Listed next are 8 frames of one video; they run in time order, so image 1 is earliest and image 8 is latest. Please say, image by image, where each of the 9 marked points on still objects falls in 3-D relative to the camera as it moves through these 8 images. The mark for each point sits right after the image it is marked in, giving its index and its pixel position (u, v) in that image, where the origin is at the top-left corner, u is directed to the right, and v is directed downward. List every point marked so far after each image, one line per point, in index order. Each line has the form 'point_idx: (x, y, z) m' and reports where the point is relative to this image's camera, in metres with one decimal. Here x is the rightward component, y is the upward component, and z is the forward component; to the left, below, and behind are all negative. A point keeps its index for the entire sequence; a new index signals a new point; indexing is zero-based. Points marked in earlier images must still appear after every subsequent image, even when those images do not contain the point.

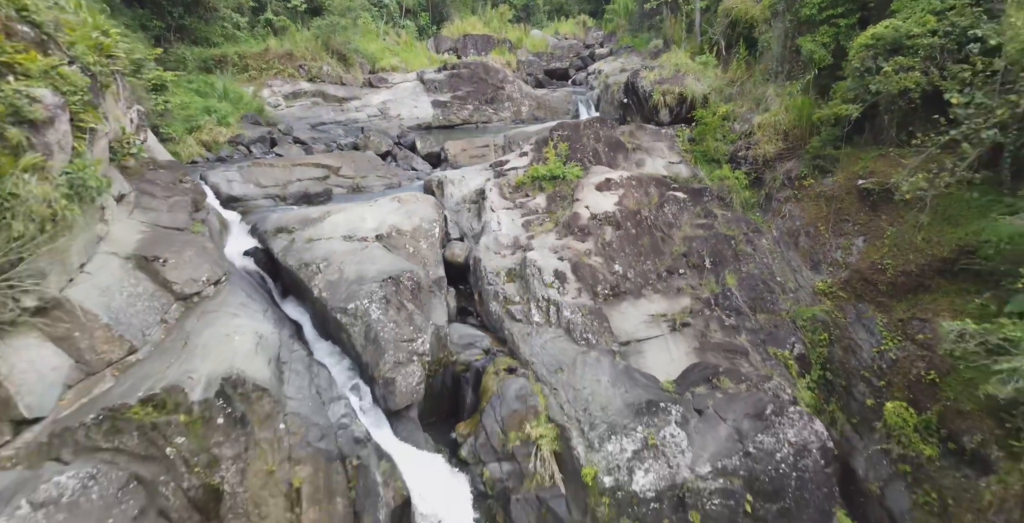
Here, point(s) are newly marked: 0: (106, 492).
0: (-4.8, -2.7, +5.6) m
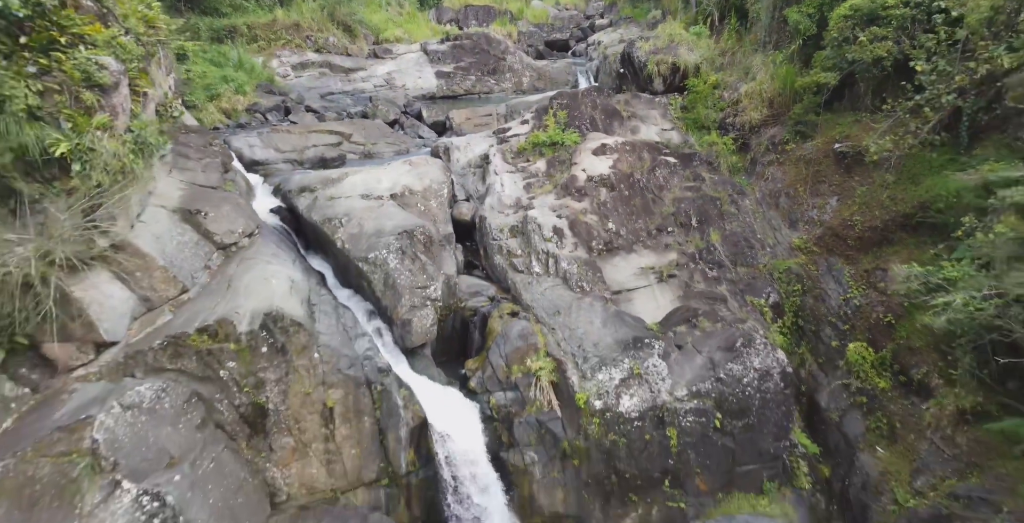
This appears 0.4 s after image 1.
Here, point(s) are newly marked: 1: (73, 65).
0: (-4.7, -2.0, +6.7) m
1: (-6.2, +2.8, +7.0) m
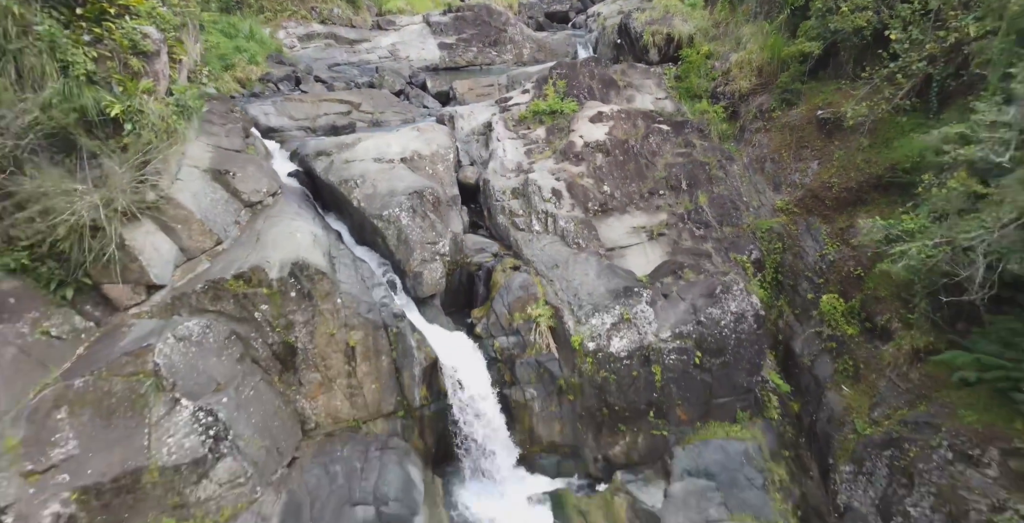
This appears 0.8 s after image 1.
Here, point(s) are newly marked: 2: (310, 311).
0: (-4.7, -1.2, +7.7) m
1: (-6.1, +3.5, +7.7) m
2: (-3.5, -0.9, +8.4) m
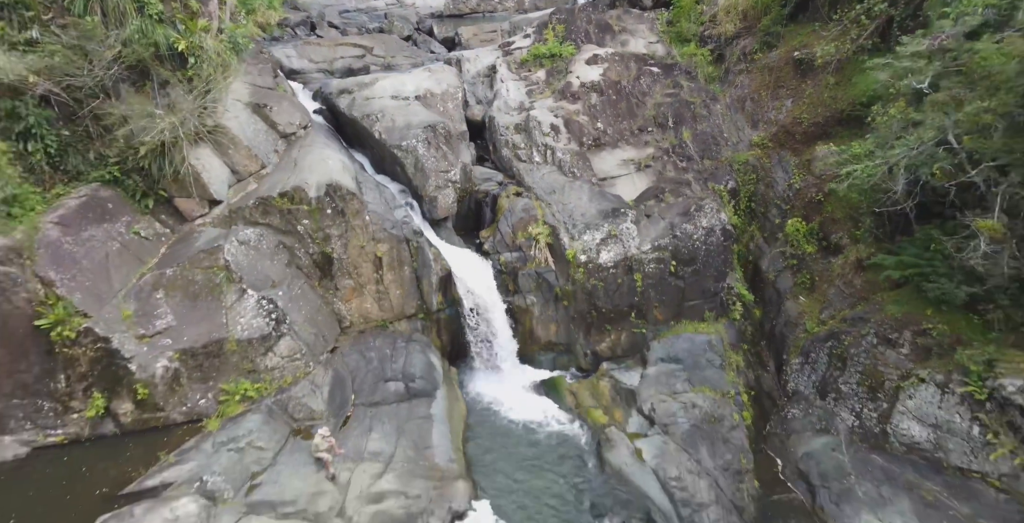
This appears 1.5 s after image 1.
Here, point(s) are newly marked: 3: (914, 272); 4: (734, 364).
0: (-4.6, +0.3, +9.2) m
1: (-6.1, +5.0, +8.8) m
2: (-3.4, +0.7, +9.9) m
3: (+7.4, -0.3, +8.5) m
4: (+4.5, -2.1, +9.9) m
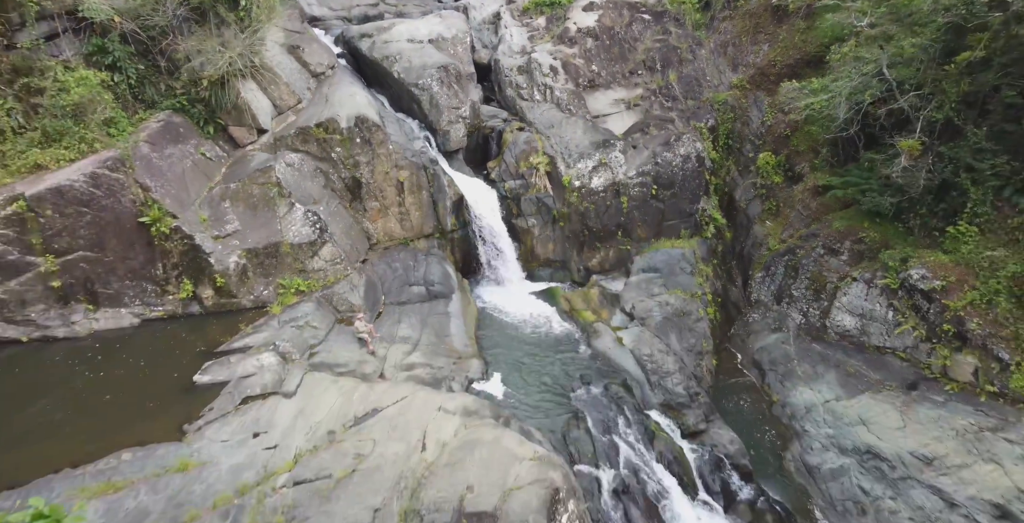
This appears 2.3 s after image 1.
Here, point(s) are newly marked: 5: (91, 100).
0: (-4.5, +2.0, +10.9) m
1: (-6.0, +6.8, +10.1) m
2: (-3.3, +2.5, +11.5) m
3: (+7.5, +1.4, +10.2) m
4: (+4.6, -0.3, +11.8) m
5: (-7.3, +2.8, +8.6) m
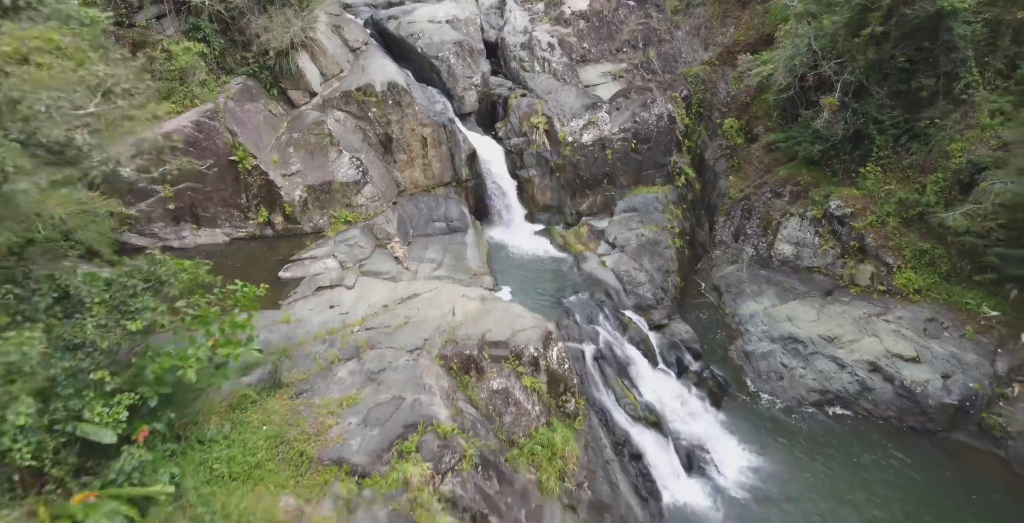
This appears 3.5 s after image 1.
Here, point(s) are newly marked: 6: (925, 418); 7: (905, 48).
0: (-4.4, +3.7, +13.4) m
1: (-5.9, +8.4, +12.5) m
2: (-3.2, +4.1, +14.0) m
3: (+7.6, +3.0, +12.7) m
4: (+4.7, +1.4, +14.3) m
5: (-7.2, +4.4, +11.1) m
6: (+7.8, -3.0, +9.3) m
7: (+8.5, +4.6, +10.6) m
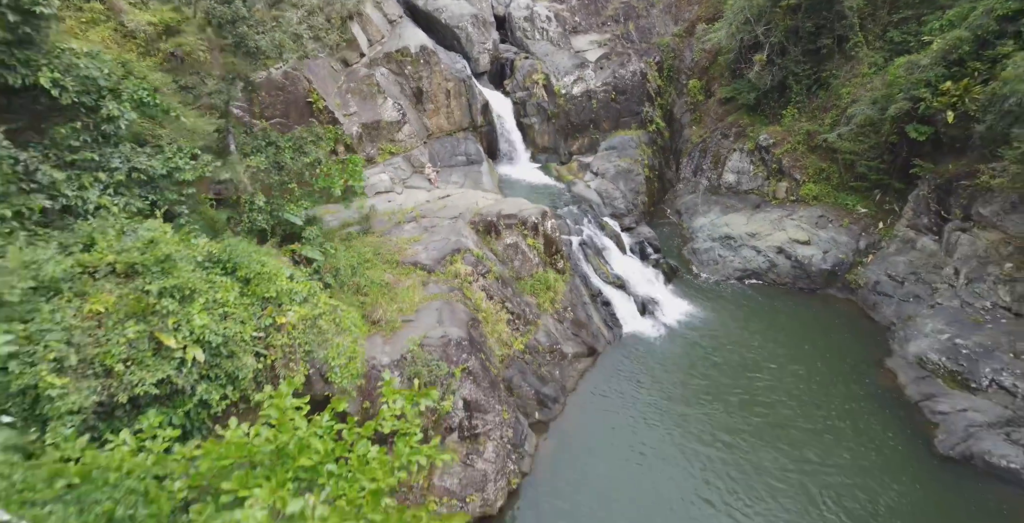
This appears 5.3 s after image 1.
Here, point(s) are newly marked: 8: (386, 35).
0: (-4.2, +6.3, +17.0) m
1: (-5.6, +10.9, +16.0) m
2: (-3.0, +6.7, +17.6) m
3: (+7.8, +5.5, +16.4) m
4: (+4.9, +4.0, +18.0) m
5: (-7.0, +6.9, +14.7) m
6: (+7.9, -0.5, +13.1) m
7: (+8.7, +7.1, +14.2) m
8: (-4.5, +8.1, +17.7) m
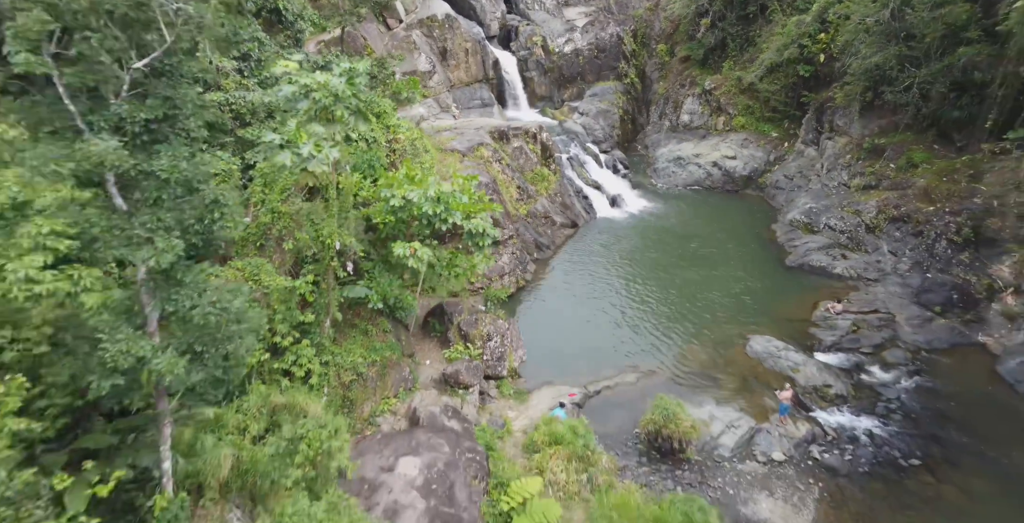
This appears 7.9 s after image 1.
0: (-4.0, +9.7, +21.6) m
1: (-5.4, +14.4, +20.4) m
2: (-2.8, +10.2, +22.2) m
3: (+8.0, +8.9, +21.0) m
4: (+5.1, +7.4, +22.7) m
5: (-6.8, +10.4, +19.3) m
6: (+8.1, +2.7, +18.0) m
7: (+8.9, +10.3, +18.8) m
8: (-4.3, +11.7, +22.2) m
